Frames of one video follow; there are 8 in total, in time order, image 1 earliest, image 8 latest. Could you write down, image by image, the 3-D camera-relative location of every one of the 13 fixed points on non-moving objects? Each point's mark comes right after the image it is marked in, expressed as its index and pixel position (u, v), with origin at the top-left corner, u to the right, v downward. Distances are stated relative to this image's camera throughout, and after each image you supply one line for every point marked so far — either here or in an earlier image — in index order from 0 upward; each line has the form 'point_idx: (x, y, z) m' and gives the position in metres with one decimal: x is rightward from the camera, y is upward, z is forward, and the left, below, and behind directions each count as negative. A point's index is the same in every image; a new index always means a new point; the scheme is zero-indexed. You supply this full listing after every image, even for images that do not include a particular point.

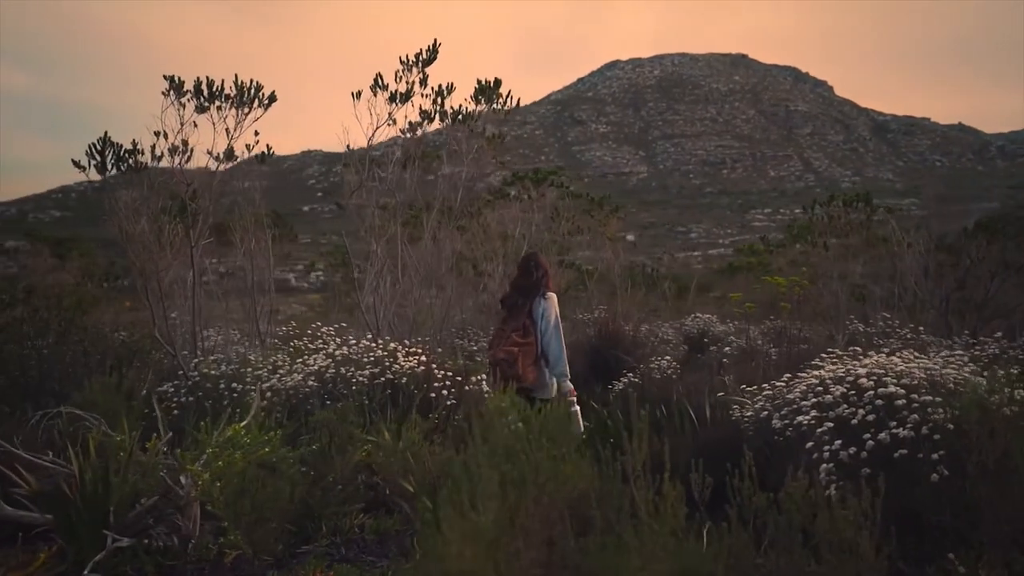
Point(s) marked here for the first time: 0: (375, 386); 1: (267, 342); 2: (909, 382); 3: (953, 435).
0: (-1.2, -0.9, +7.4) m
1: (-2.7, -0.6, +9.0) m
2: (+1.9, -0.5, +4.0) m
3: (+2.0, -0.7, +3.7) m
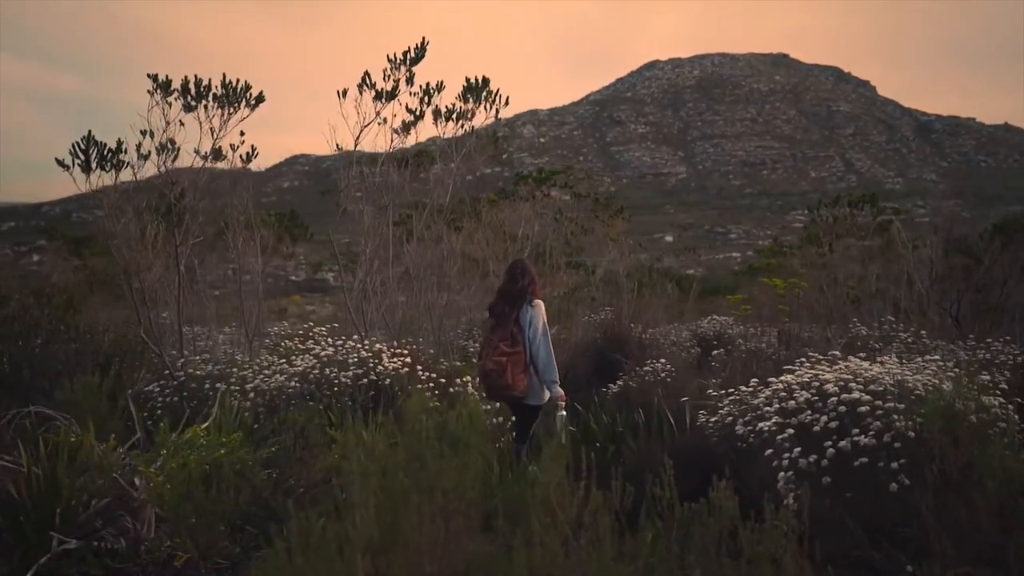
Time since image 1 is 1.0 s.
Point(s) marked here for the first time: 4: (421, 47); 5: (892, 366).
0: (-1.4, -0.9, +7.3) m
1: (-2.8, -0.6, +9.0) m
2: (+1.7, -0.5, +3.9) m
3: (+1.7, -0.7, +3.5) m
4: (-0.9, +2.4, +8.0) m
5: (+2.0, -0.4, +4.4) m
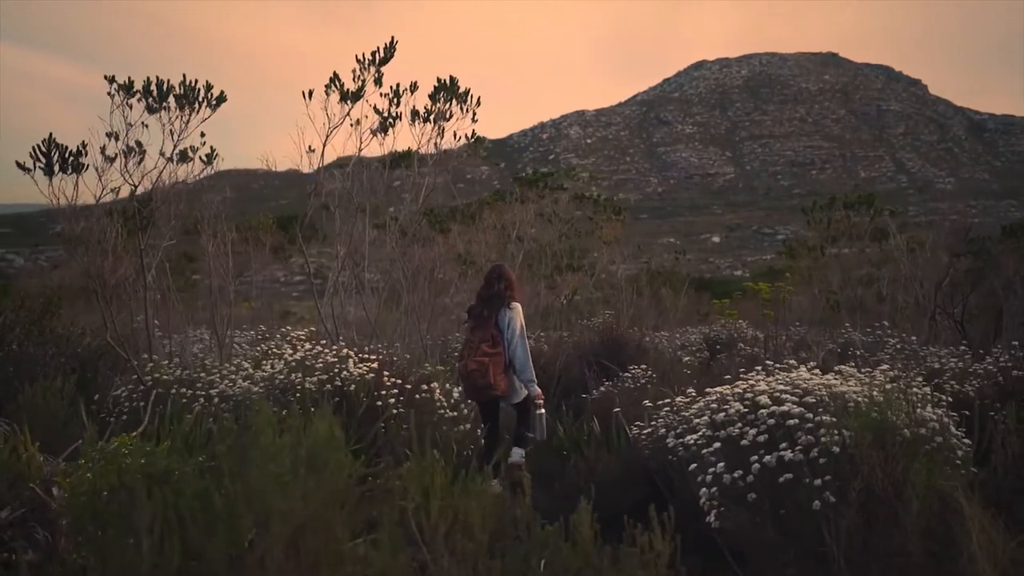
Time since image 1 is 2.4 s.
0: (-1.7, -0.9, +7.2) m
1: (-3.1, -0.6, +8.9) m
2: (+1.3, -0.5, +3.7) m
3: (+1.3, -0.7, +3.3) m
4: (-1.2, +2.3, +7.8) m
5: (+1.6, -0.5, +4.2) m
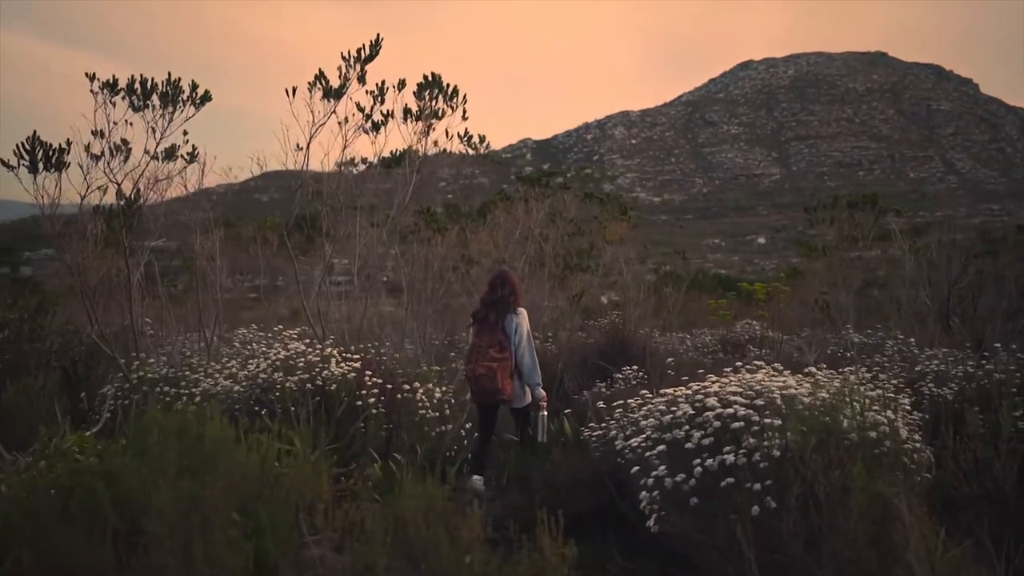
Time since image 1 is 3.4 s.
0: (-1.8, -0.9, +7.2) m
1: (-3.2, -0.6, +8.9) m
2: (+1.1, -0.5, +3.6) m
3: (+1.1, -0.7, +3.2) m
4: (-1.3, +2.3, +7.8) m
5: (+1.4, -0.4, +4.1) m
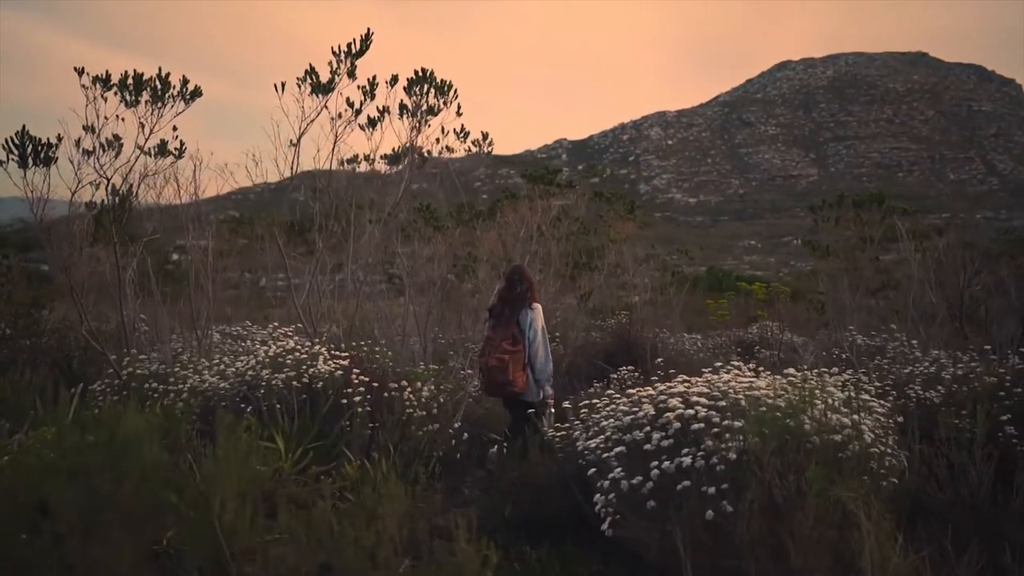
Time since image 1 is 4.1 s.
0: (-1.9, -0.9, +7.1) m
1: (-3.2, -0.6, +8.9) m
2: (+0.9, -0.5, +3.4) m
3: (+0.9, -0.7, +3.1) m
4: (-1.4, +2.4, +7.7) m
5: (+1.2, -0.4, +3.9) m
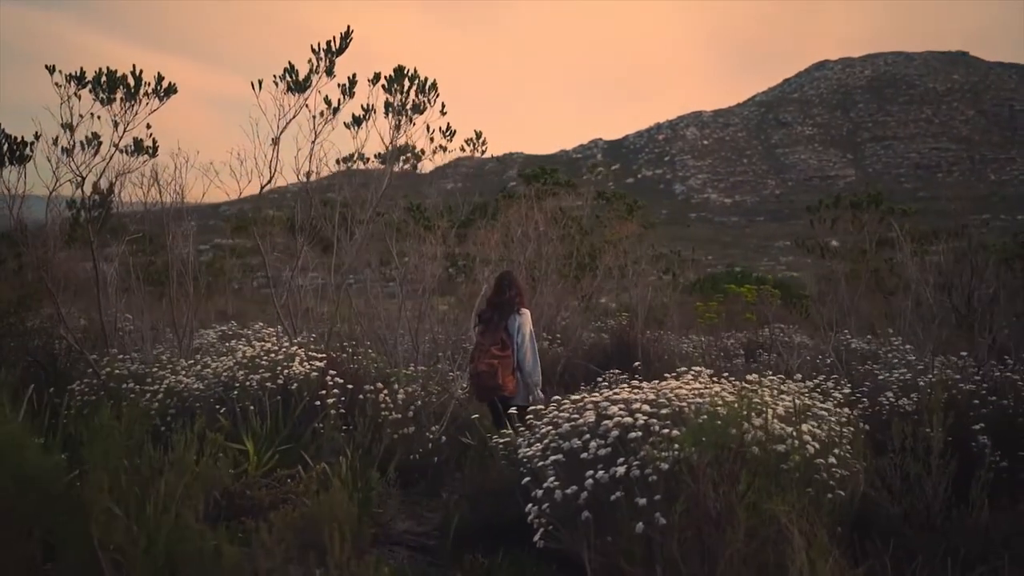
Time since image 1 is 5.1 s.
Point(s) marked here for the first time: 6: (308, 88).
0: (-2.1, -0.9, +7.0) m
1: (-3.4, -0.6, +8.8) m
2: (+0.6, -0.5, +3.3) m
3: (+0.6, -0.7, +3.0) m
4: (-1.6, +2.4, +7.6) m
5: (+0.9, -0.4, +3.8) m
6: (-1.8, +1.8, +7.2) m
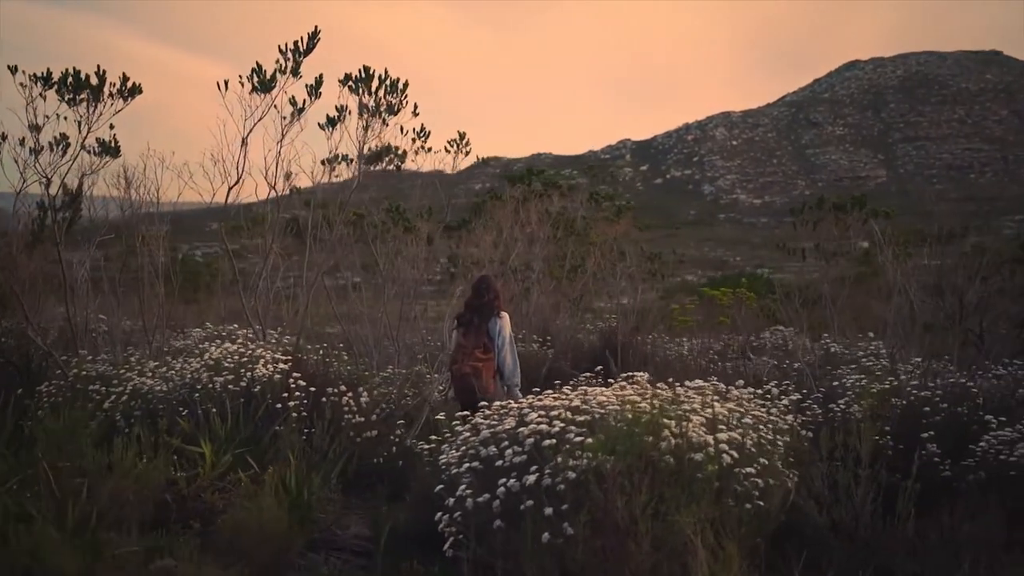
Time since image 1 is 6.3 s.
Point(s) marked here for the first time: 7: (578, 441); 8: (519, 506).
0: (-2.4, -0.9, +7.0) m
1: (-3.7, -0.6, +8.8) m
2: (+0.3, -0.5, +3.2) m
3: (+0.3, -0.7, +2.9) m
4: (-1.8, +2.3, +7.6) m
5: (+0.6, -0.5, +3.7) m
6: (-2.1, +1.8, +7.2) m
7: (+0.2, -0.6, +3.1) m
8: (0.0, -0.8, +3.0) m
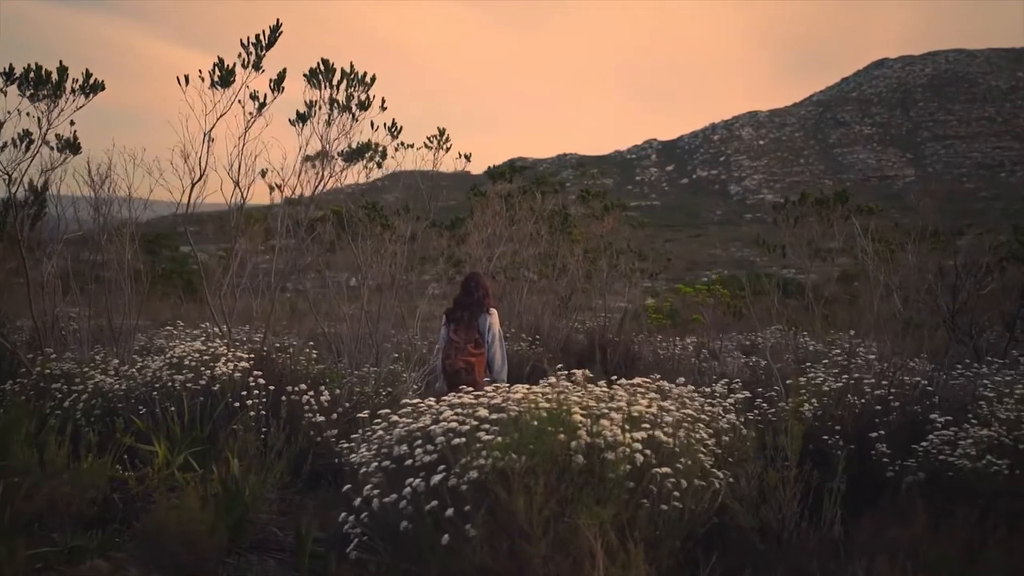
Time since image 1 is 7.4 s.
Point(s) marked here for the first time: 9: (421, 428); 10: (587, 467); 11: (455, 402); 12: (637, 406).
0: (-2.8, -0.9, +6.9) m
1: (-4.0, -0.6, +8.7) m
2: (0.0, -0.5, +3.1) m
3: (-0.1, -0.7, +2.8) m
4: (-2.1, +2.4, +7.5) m
5: (+0.3, -0.4, +3.6) m
6: (-2.4, +1.8, +7.1) m
7: (-0.1, -0.5, +2.9) m
8: (-0.3, -0.8, +2.8) m
9: (-0.3, -0.5, +3.2) m
10: (+0.3, -0.6, +2.8) m
11: (-0.2, -0.5, +3.4) m
12: (+0.5, -0.5, +3.5) m
